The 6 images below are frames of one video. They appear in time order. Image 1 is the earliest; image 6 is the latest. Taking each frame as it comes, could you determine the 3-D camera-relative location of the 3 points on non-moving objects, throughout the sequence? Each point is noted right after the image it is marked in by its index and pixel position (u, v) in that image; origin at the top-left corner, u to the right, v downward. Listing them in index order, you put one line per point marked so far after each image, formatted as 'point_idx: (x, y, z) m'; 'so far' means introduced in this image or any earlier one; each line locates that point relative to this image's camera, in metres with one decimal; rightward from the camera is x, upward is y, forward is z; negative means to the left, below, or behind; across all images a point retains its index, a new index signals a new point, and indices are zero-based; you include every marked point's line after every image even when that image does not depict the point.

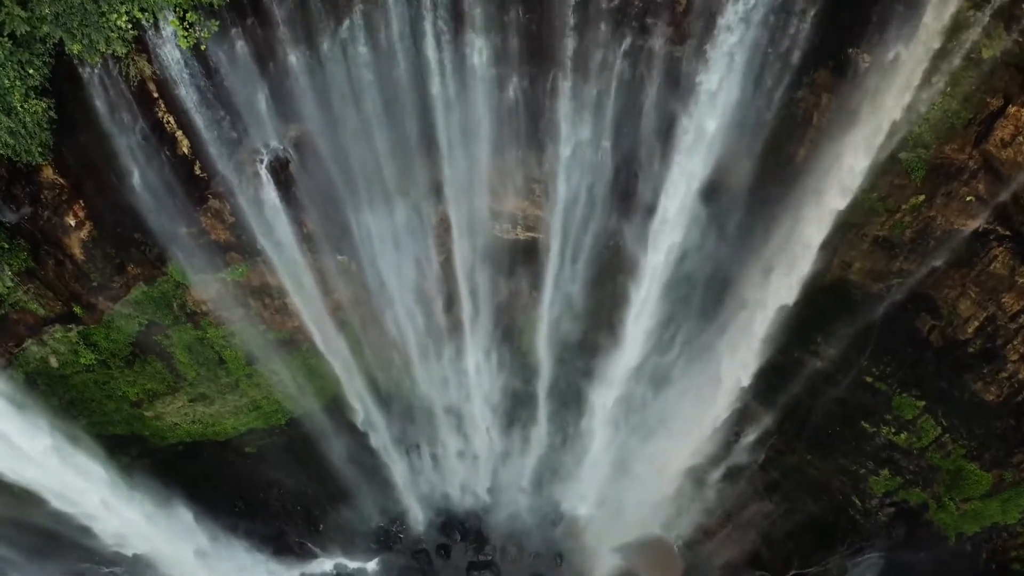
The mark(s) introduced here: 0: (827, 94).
0: (+4.2, +2.6, +8.8) m
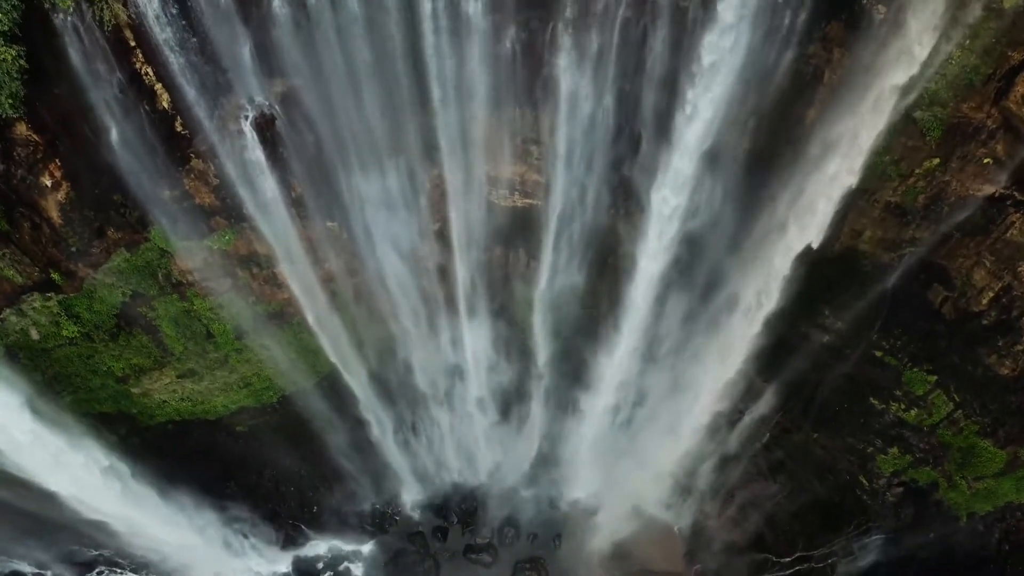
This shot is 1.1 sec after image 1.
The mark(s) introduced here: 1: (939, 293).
0: (+4.2, +3.0, +8.4) m
1: (+6.4, -0.1, +9.9) m
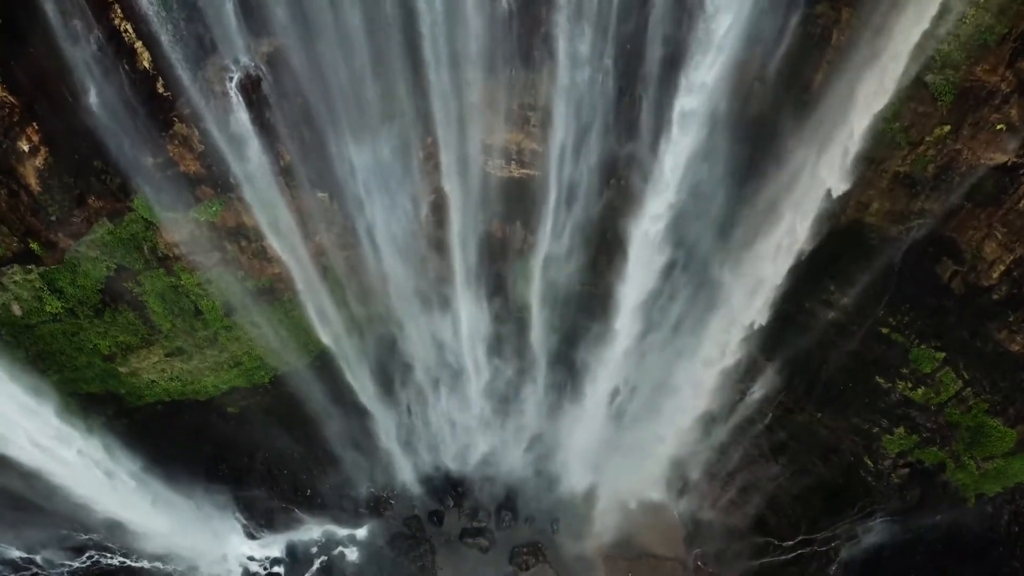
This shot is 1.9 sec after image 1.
0: (+4.1, +3.4, +8.1) m
1: (+6.4, +0.3, +9.6) m
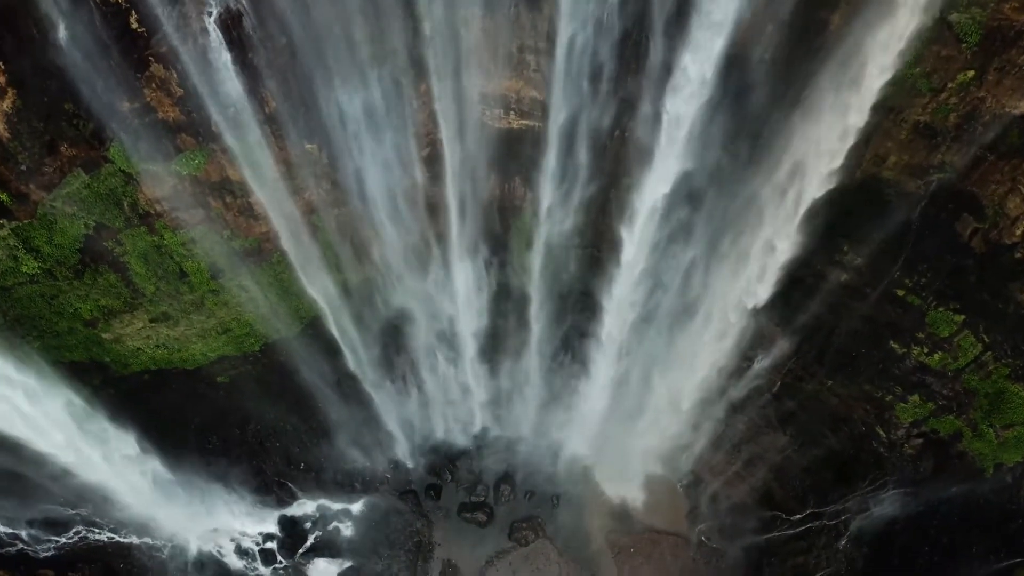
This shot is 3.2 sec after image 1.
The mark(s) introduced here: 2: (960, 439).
0: (+4.1, +4.0, +7.6) m
1: (+6.3, +0.9, +9.2) m
2: (+7.1, -2.4, +10.5) m
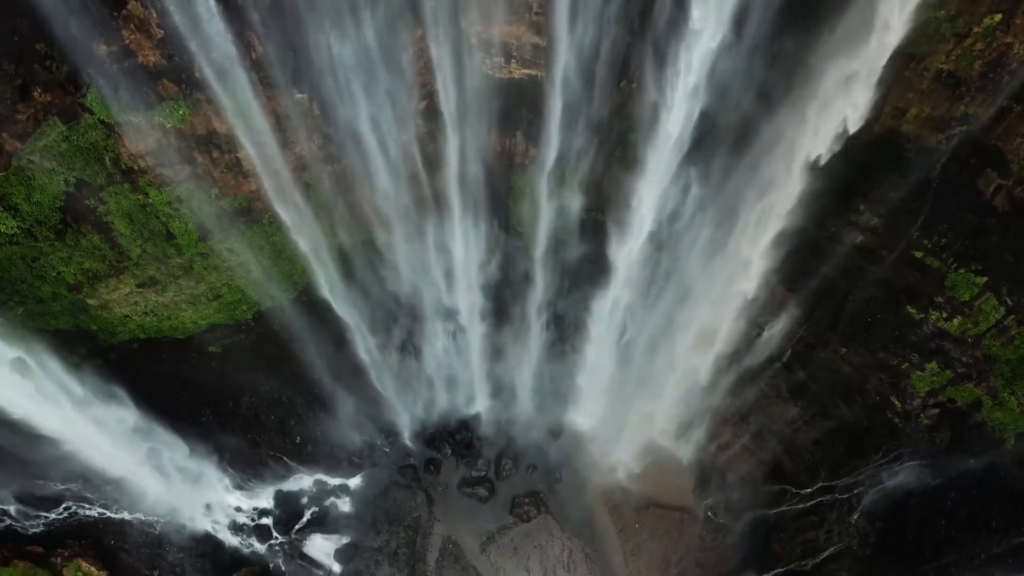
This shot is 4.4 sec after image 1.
0: (+4.1, +4.5, +7.1) m
1: (+6.4, +1.5, +8.7) m
2: (+7.2, -1.8, +10.1) m
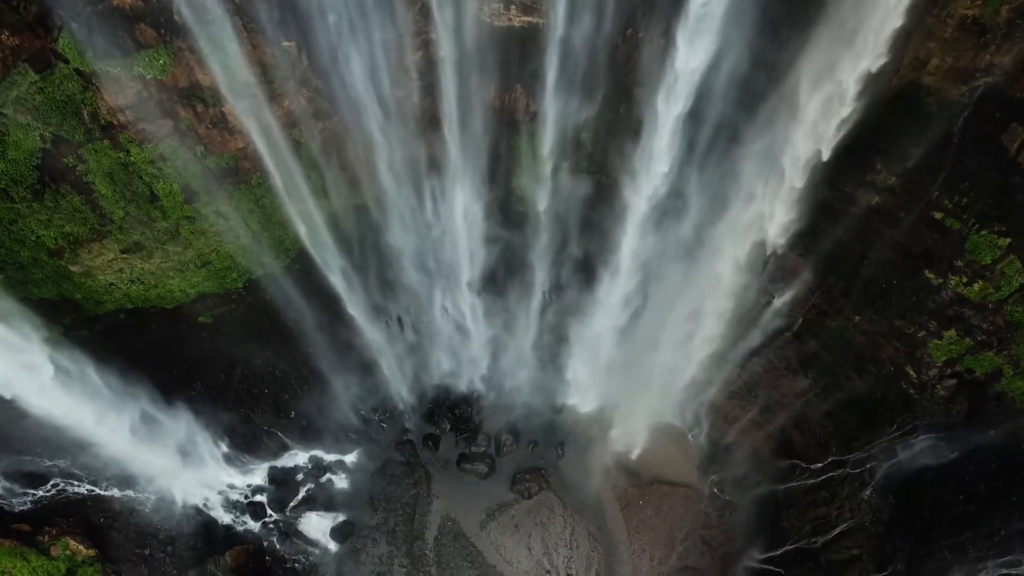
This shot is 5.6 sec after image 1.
0: (+4.1, +5.0, +6.6) m
1: (+6.3, +2.0, +8.2) m
2: (+7.2, -1.3, +9.7) m
